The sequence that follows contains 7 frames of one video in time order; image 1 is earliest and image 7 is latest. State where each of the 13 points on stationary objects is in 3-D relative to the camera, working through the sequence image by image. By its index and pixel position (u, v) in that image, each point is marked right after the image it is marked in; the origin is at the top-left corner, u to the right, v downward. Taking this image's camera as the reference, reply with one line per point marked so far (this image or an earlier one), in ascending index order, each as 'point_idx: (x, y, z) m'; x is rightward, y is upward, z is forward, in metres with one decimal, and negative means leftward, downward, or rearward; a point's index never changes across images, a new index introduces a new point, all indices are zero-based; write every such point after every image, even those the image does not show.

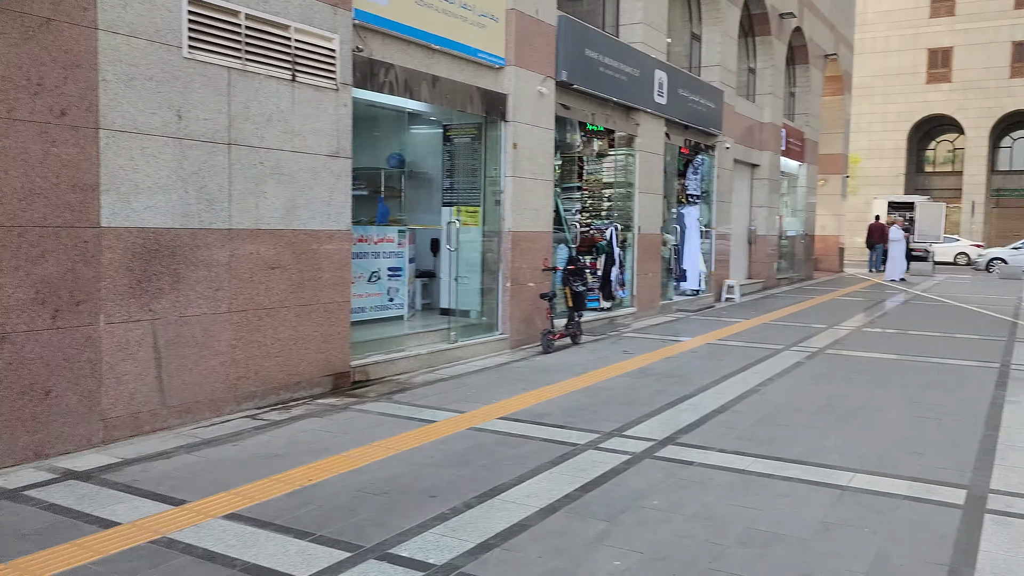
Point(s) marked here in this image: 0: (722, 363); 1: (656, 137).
0: (+2.2, -0.8, +8.9) m
1: (+2.2, +2.3, +13.1) m
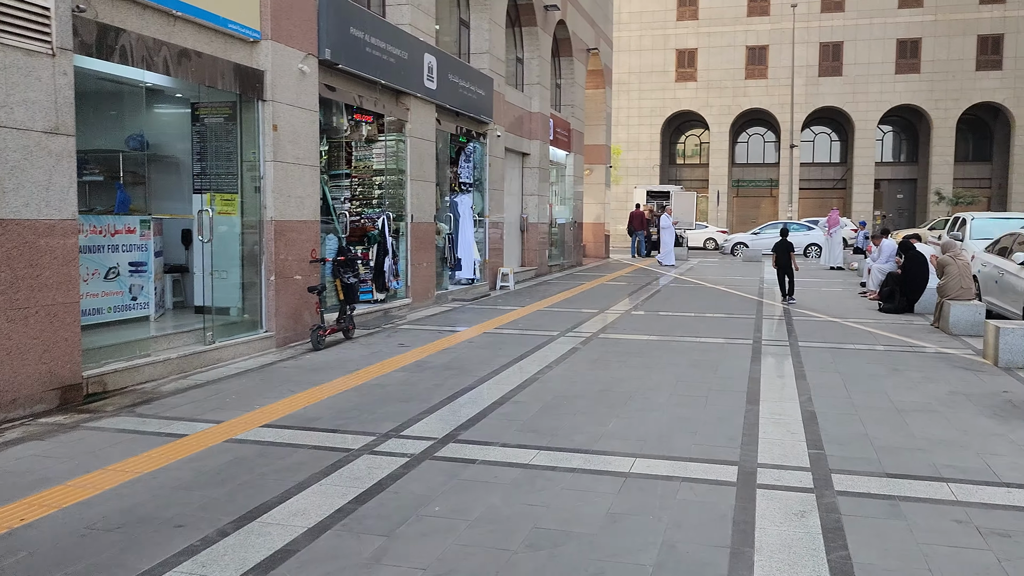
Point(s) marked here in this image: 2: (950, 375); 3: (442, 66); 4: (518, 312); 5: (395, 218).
0: (-0.1, -0.7, +8.7) m
1: (-1.3, +2.5, +12.7) m
2: (+3.8, -0.8, +7.4) m
3: (-1.1, +3.4, +13.0) m
4: (+0.1, -0.4, +12.4) m
5: (-1.7, +1.0, +12.0) m
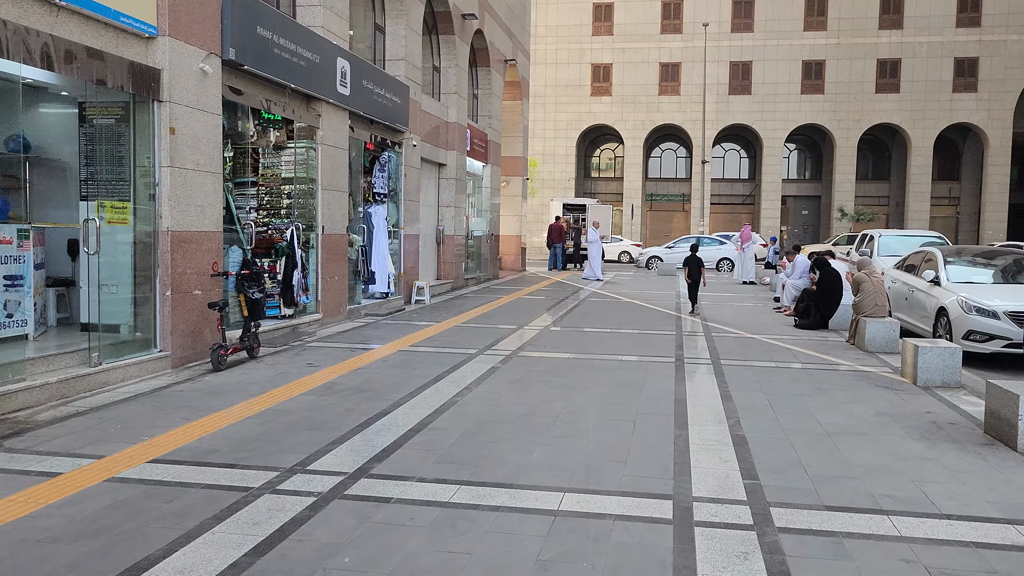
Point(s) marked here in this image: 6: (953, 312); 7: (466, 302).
0: (-0.9, -0.8, +8.3) m
1: (-2.5, +2.3, +12.2) m
2: (+3.1, -0.9, +7.3) m
3: (-2.3, +3.2, +12.5) m
4: (-1.1, -0.6, +12.0) m
5: (-2.8, +0.8, +11.4) m
6: (+5.3, -0.3, +10.2) m
7: (-0.9, -0.3, +15.9) m
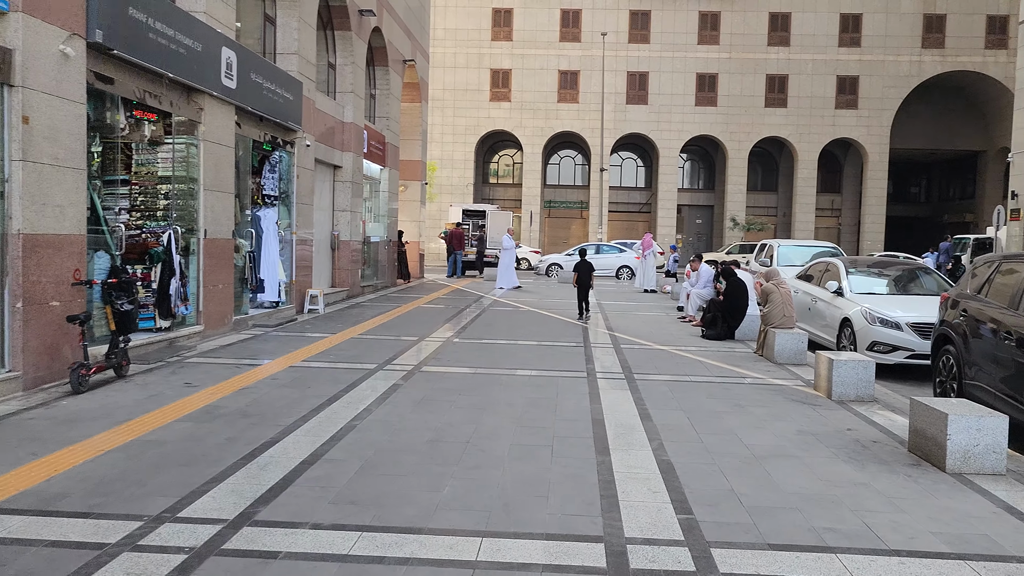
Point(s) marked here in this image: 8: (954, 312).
0: (-1.8, -0.9, +7.5) m
1: (-3.8, +2.1, +11.2) m
2: (+2.3, -1.0, +7.1) m
3: (-3.7, +3.1, +11.6) m
4: (-2.4, -0.7, +11.2) m
5: (-4.0, +0.7, +10.4) m
6: (+4.1, -0.4, +10.2) m
7: (-2.7, -0.4, +15.1) m
8: (+4.1, -0.2, +7.9) m
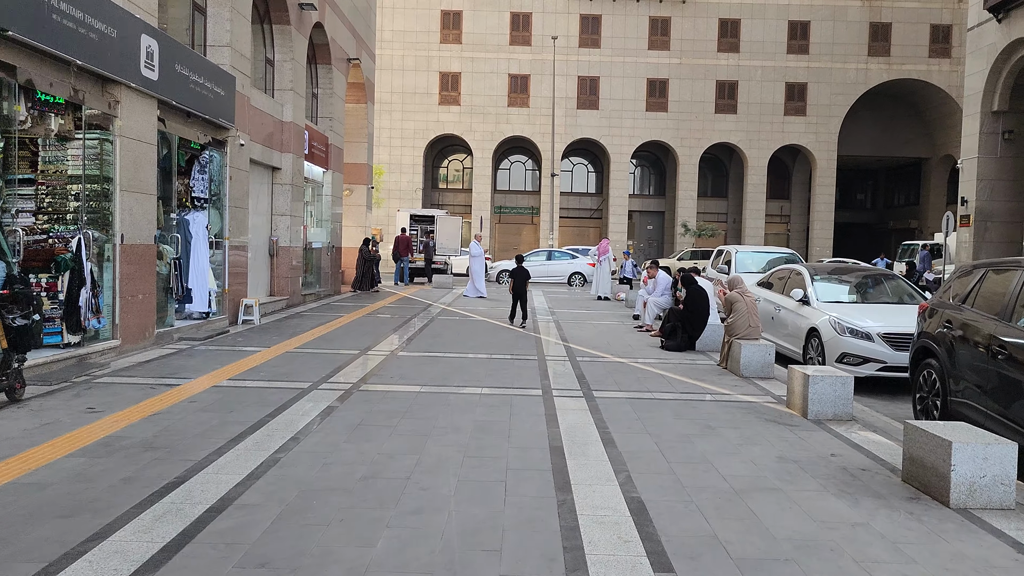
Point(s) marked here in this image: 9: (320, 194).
0: (-2.2, -1.0, +6.7) m
1: (-4.4, +2.0, +10.3) m
2: (+1.9, -1.1, +6.5) m
3: (-4.3, +2.9, +10.6) m
4: (-3.0, -0.8, +10.3) m
5: (-4.6, +0.6, +9.4) m
6: (+3.6, -0.5, +9.7) m
7: (-3.5, -0.6, +14.2) m
8: (+3.6, -0.3, +7.3) m
9: (-4.5, +2.2, +19.8) m
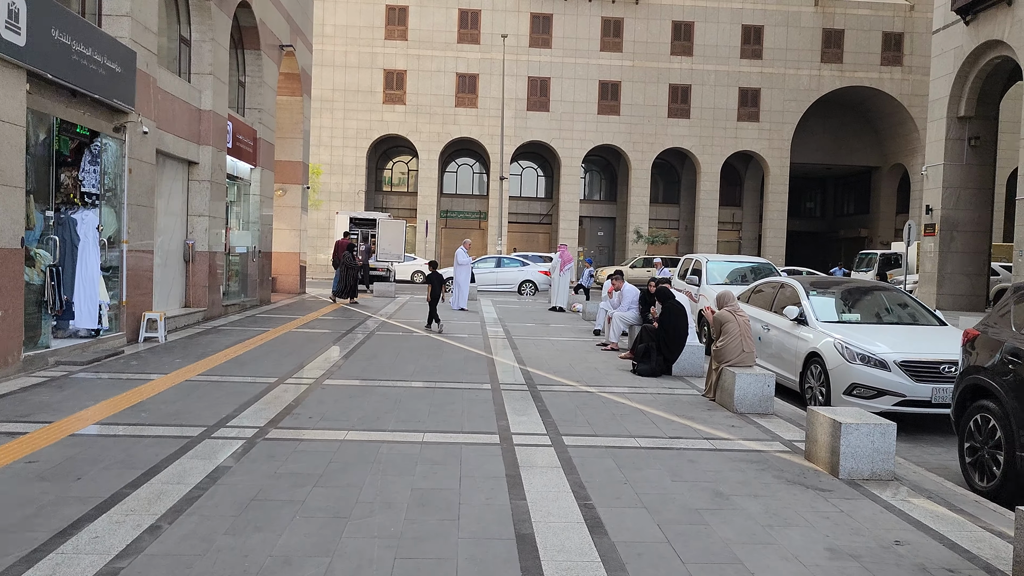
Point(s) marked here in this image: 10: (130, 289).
0: (-2.5, -1.1, +4.9) m
1: (-4.9, +1.9, +8.3) m
2: (+1.7, -1.3, +4.9) m
3: (-4.8, +2.8, +8.7) m
4: (-3.5, -1.0, +8.4) m
5: (-5.0, +0.4, +7.5) m
6: (+3.1, -0.7, +8.2) m
7: (-4.3, -0.7, +12.3) m
8: (+3.3, -0.5, +5.9) m
9: (-5.6, +2.0, +17.9) m
10: (-5.1, 0.0, +11.4) m
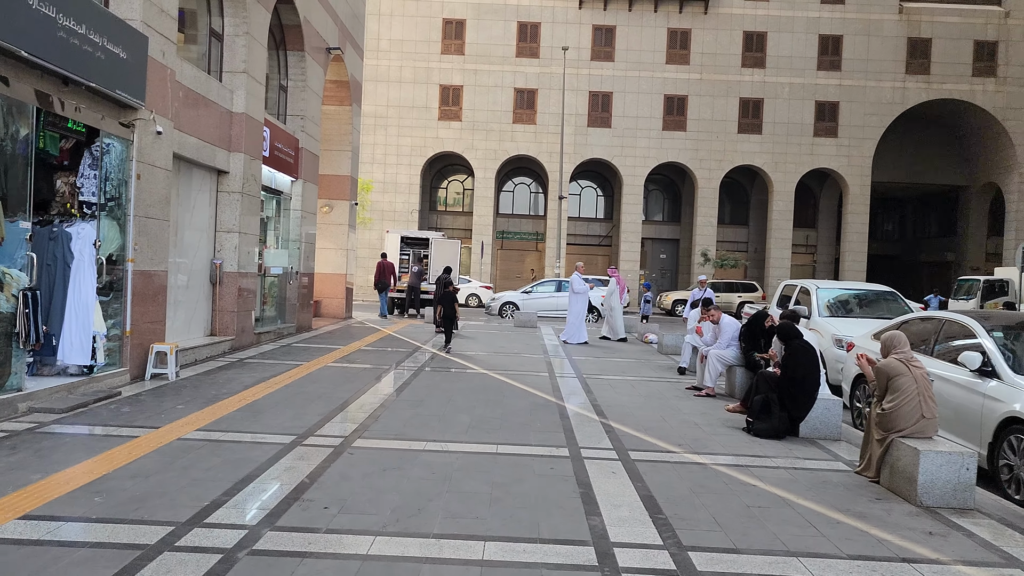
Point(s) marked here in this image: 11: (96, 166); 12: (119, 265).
0: (-2.1, -1.3, +2.9) m
1: (-4.2, +1.6, +6.6) m
2: (+2.1, -1.5, +2.7) m
3: (-4.1, +2.5, +7.0) m
4: (-2.9, -1.2, +6.5) m
5: (-4.4, +0.2, +5.7) m
6: (+3.7, -1.0, +6.0) m
7: (-3.4, -1.1, +10.4) m
8: (+3.8, -0.7, +3.6) m
9: (-4.3, +1.5, +16.2) m
10: (-4.3, -0.3, +9.6) m
11: (-4.4, +1.3, +8.9) m
12: (-4.3, +0.3, +9.4) m
